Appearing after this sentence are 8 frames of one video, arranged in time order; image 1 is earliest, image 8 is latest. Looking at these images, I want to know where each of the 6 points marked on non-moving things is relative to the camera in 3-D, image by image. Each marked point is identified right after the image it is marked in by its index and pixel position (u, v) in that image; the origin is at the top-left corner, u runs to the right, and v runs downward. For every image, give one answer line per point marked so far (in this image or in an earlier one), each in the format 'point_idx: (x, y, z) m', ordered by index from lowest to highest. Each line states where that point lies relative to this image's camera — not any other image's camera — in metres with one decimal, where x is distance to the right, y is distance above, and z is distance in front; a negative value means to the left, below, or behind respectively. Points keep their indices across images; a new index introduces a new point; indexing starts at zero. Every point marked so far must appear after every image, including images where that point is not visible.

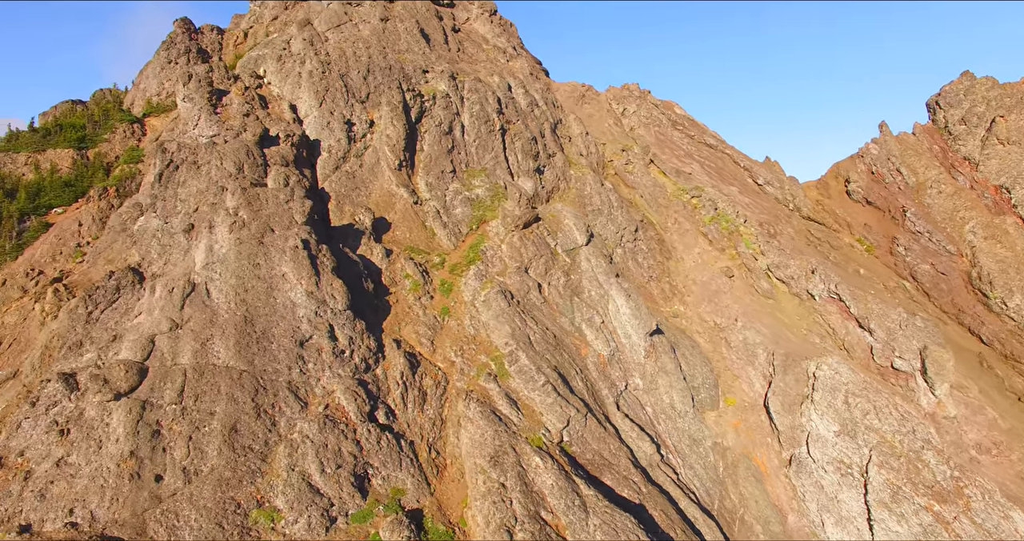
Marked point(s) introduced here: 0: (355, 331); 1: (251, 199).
0: (-4.8, -1.9, +17.6) m
1: (-8.5, +2.3, +18.9) m
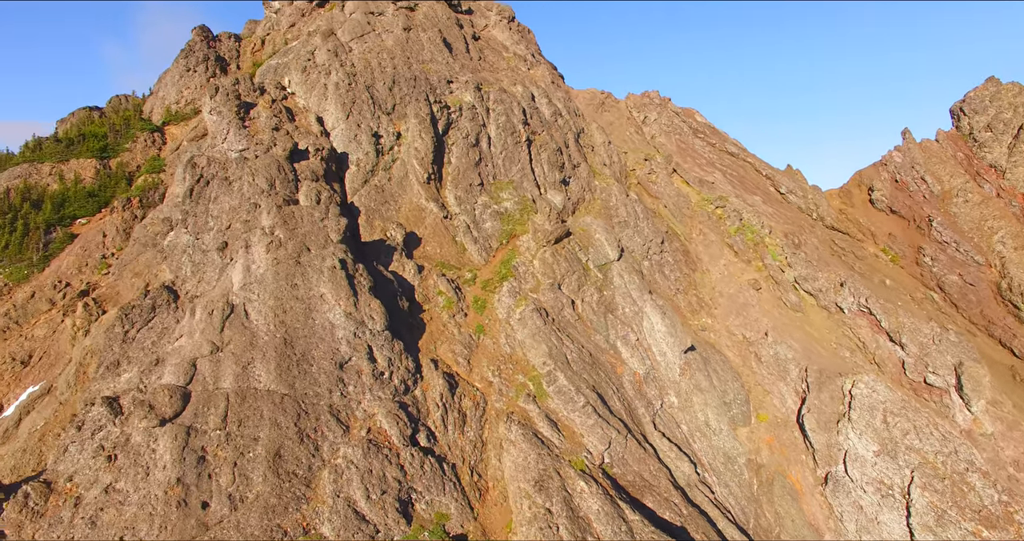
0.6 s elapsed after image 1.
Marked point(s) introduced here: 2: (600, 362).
0: (-3.6, -2.5, +17.5) m
1: (-7.3, +1.7, +18.8) m
2: (+3.1, -3.2, +20.0) m
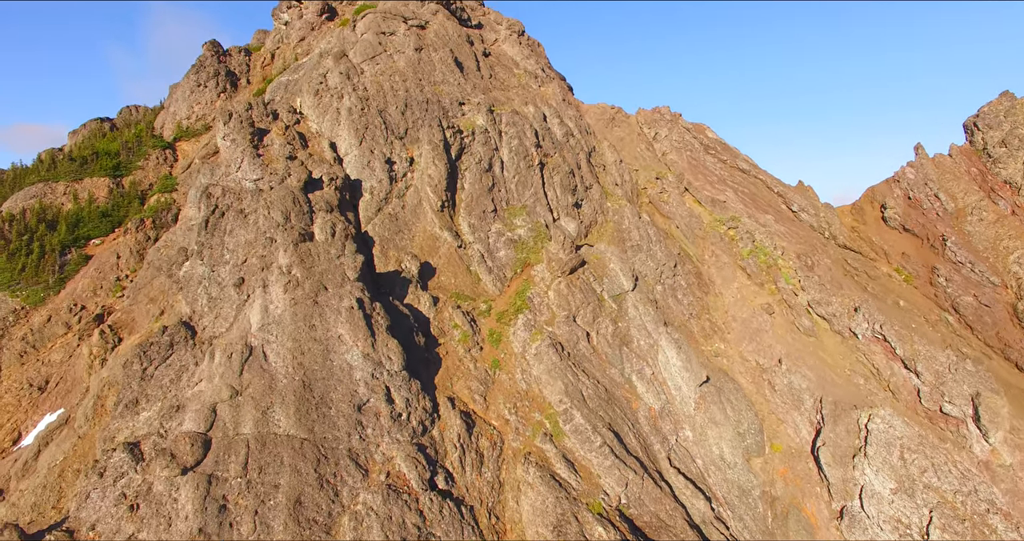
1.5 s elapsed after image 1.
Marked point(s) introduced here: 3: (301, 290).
0: (-3.1, -3.7, +17.5) m
1: (-6.8, +0.5, +18.8) m
2: (+3.6, -4.4, +20.0) m
3: (-6.6, -0.6, +17.9) m
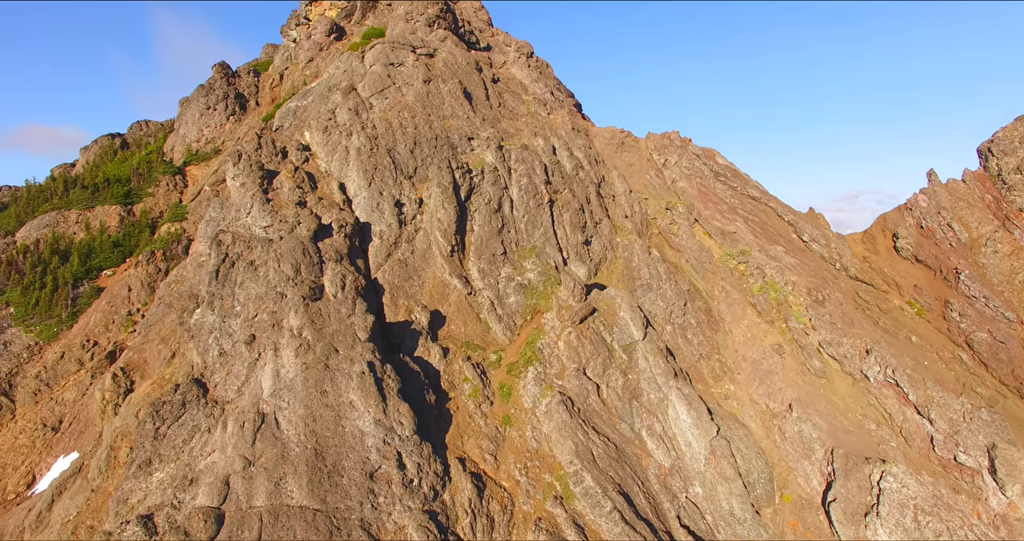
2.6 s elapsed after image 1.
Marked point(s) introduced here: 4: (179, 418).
0: (-2.7, -5.7, +17.6) m
1: (-6.5, -1.5, +18.9) m
2: (+3.9, -6.4, +20.0) m
3: (-6.2, -2.6, +18.0) m
4: (-10.9, -4.8, +18.9) m
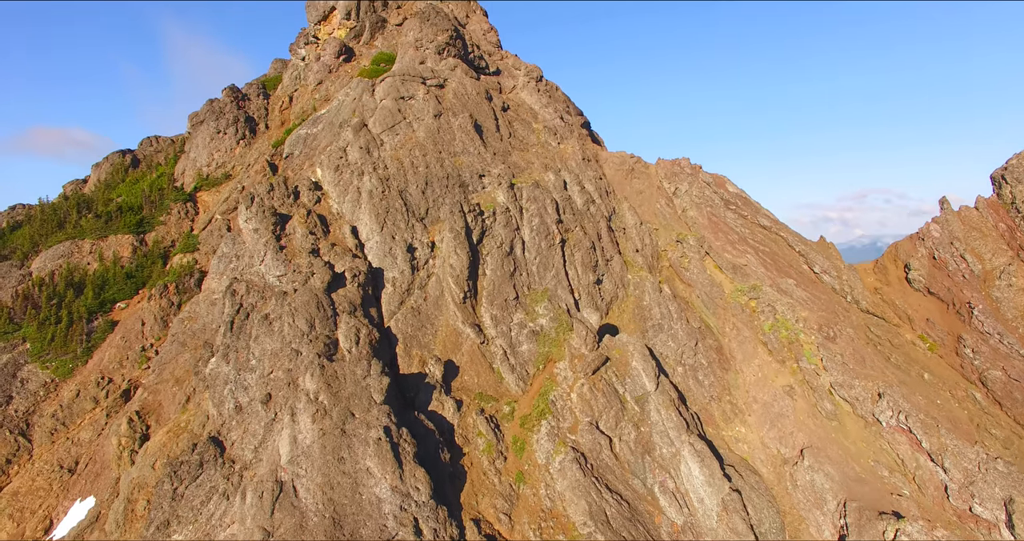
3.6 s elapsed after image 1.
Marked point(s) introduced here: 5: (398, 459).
0: (-2.3, -7.7, +17.7) m
1: (-6.0, -3.5, +19.0) m
2: (+4.4, -8.4, +20.1) m
3: (-5.8, -4.6, +18.1) m
4: (-10.4, -6.8, +19.1) m
5: (-3.5, -5.8, +17.9) m
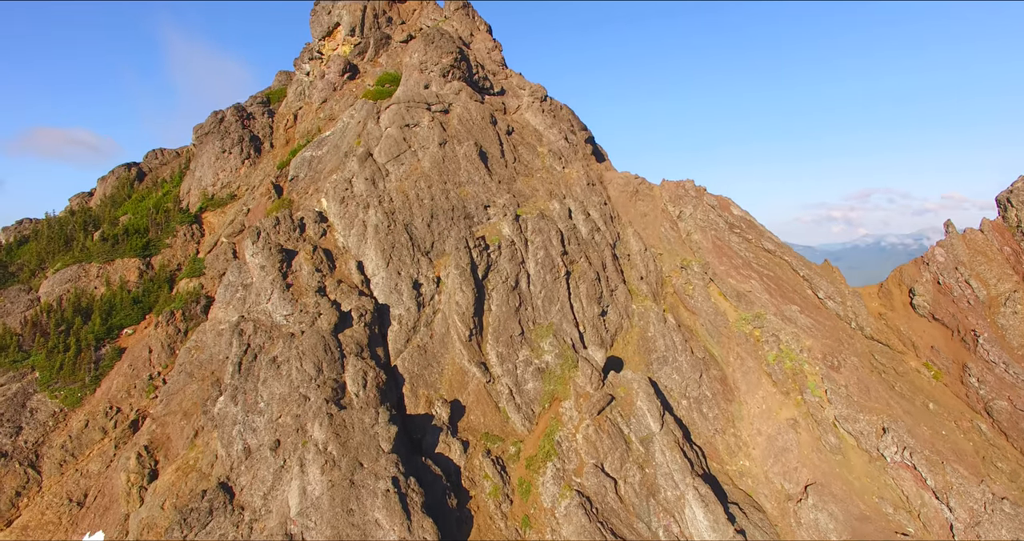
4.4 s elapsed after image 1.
0: (-2.1, -9.4, +17.9) m
1: (-5.8, -5.1, +19.1) m
2: (+4.6, -10.1, +20.2) m
3: (-5.6, -6.3, +18.2) m
4: (-10.2, -8.5, +19.3) m
5: (-3.3, -7.4, +18.0) m
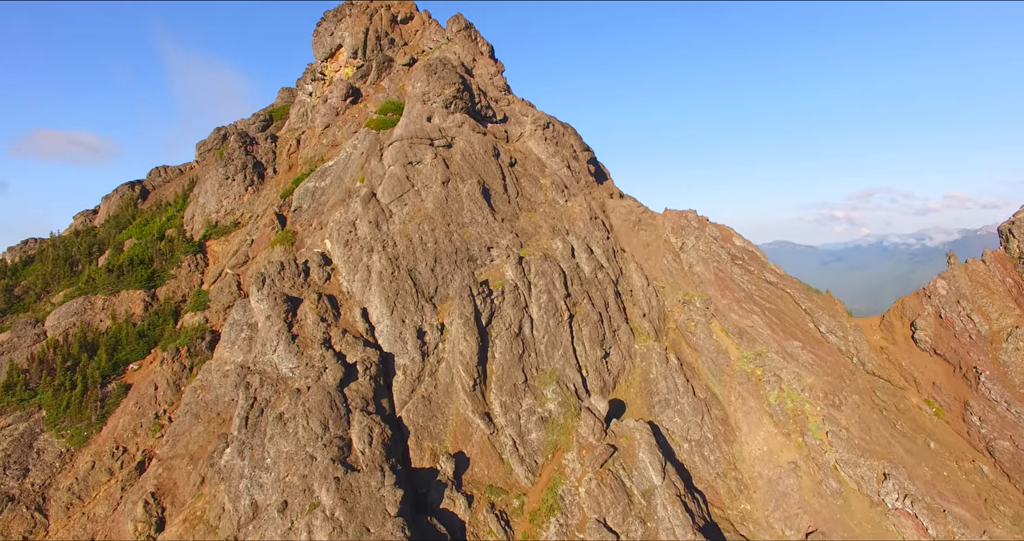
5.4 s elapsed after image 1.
0: (-1.9, -11.6, +18.1) m
1: (-5.6, -7.4, +19.4) m
2: (+4.8, -12.3, +20.5) m
3: (-5.4, -8.5, +18.5) m
4: (-10.1, -10.7, +19.5) m
5: (-3.2, -9.7, +18.3) m
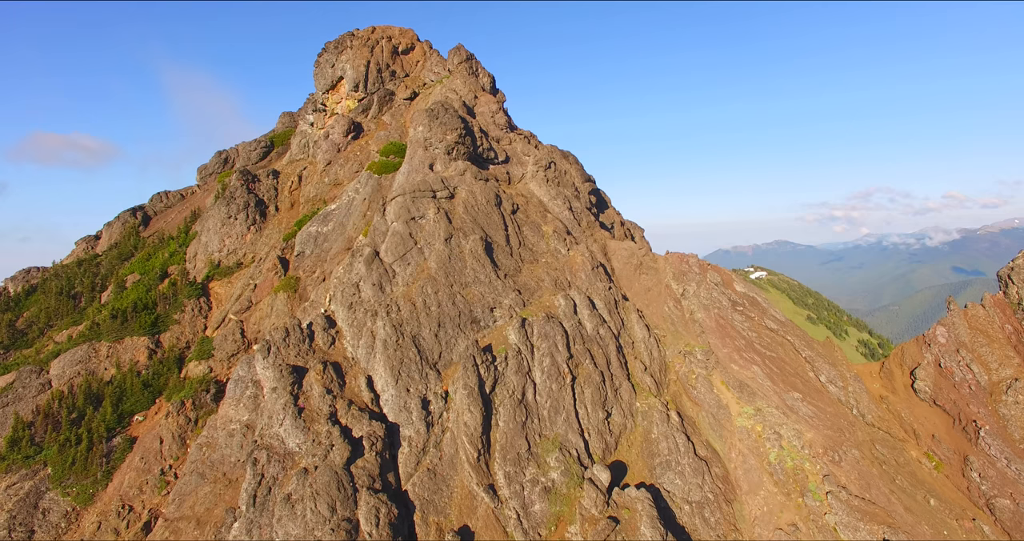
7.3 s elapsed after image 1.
0: (-1.8, -14.9, +18.5) m
1: (-5.5, -10.6, +19.6) m
2: (+4.9, -15.5, +20.8) m
3: (-5.3, -11.7, +18.8) m
4: (-9.9, -13.9, +19.9) m
5: (-3.0, -12.9, +18.6) m
